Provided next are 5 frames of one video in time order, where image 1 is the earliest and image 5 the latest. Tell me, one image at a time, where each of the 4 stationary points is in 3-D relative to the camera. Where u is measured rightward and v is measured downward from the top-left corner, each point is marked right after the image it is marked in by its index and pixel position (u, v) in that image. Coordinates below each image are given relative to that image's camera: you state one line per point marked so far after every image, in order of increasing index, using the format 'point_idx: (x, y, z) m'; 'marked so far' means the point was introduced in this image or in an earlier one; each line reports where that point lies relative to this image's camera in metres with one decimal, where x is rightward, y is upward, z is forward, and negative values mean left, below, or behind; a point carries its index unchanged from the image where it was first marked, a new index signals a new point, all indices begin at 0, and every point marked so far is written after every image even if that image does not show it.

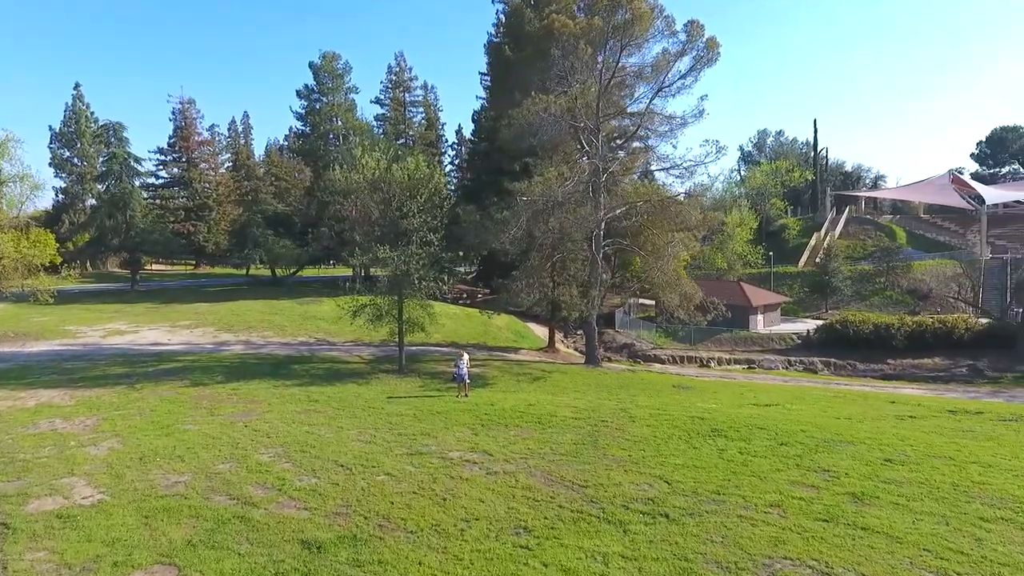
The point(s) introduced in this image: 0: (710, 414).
0: (+5.1, -3.2, +15.9) m
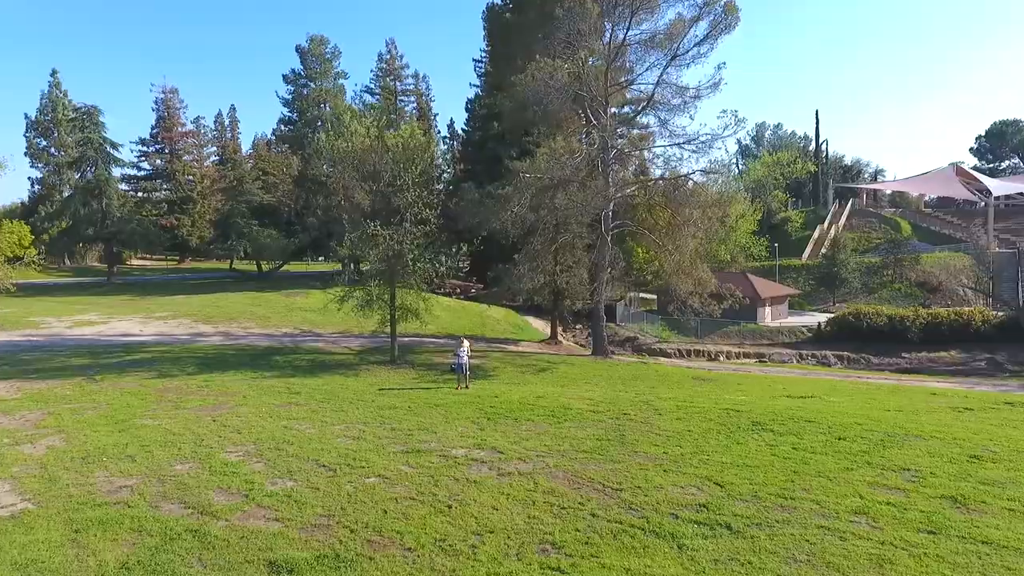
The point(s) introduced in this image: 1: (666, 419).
0: (+5.2, -2.7, +14.1) m
1: (+3.1, -2.7, +12.7) m
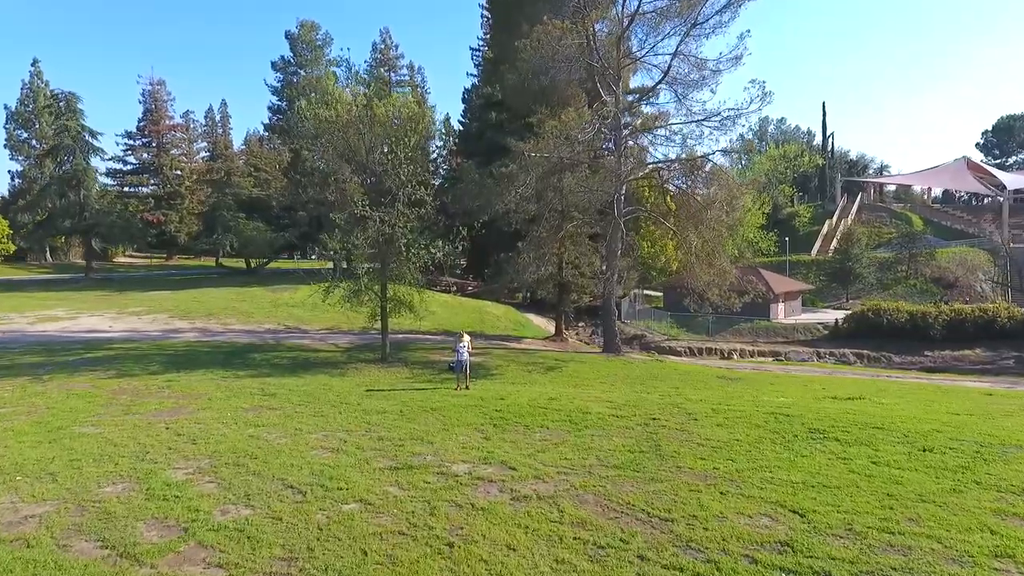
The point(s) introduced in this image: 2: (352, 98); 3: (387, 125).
0: (+5.4, -2.4, +12.1) m
1: (+3.3, -2.4, +10.7) m
2: (-4.9, +5.9, +19.0) m
3: (-3.8, +5.0, +18.6) m
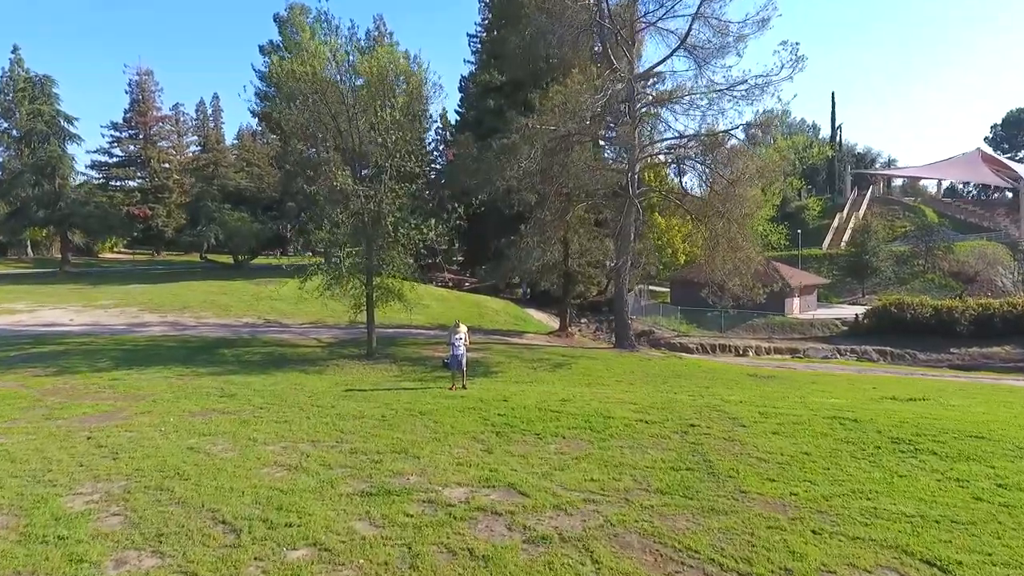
0: (+5.5, -2.0, +10.1) m
1: (+3.4, -2.0, +8.6) m
2: (-4.9, +6.3, +16.8) m
3: (-3.7, +5.3, +16.4) m
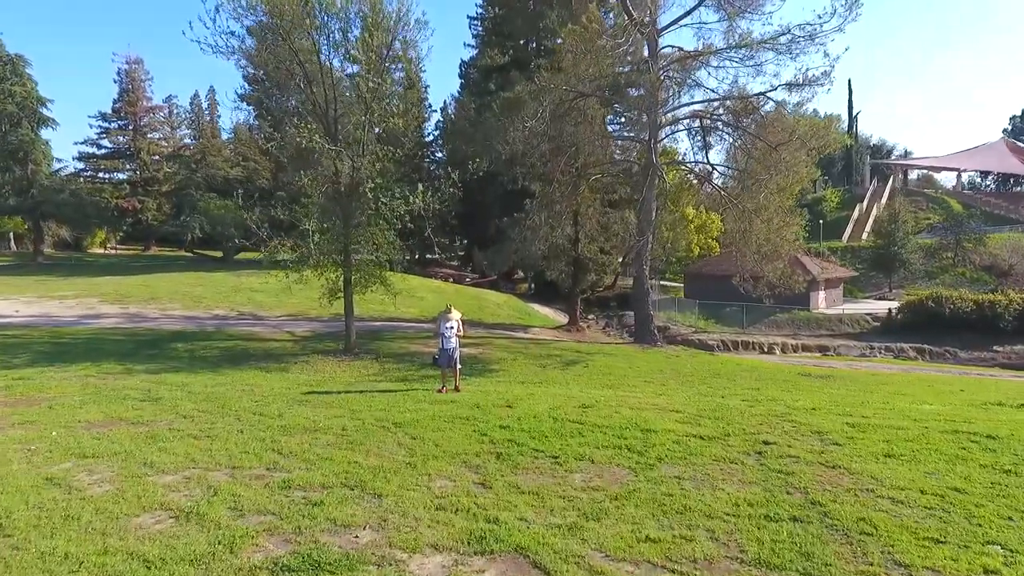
0: (+5.6, -1.7, +7.5) m
1: (+3.5, -1.7, +6.1) m
2: (-4.8, +6.6, +14.3) m
3: (-3.6, +5.7, +13.9) m
